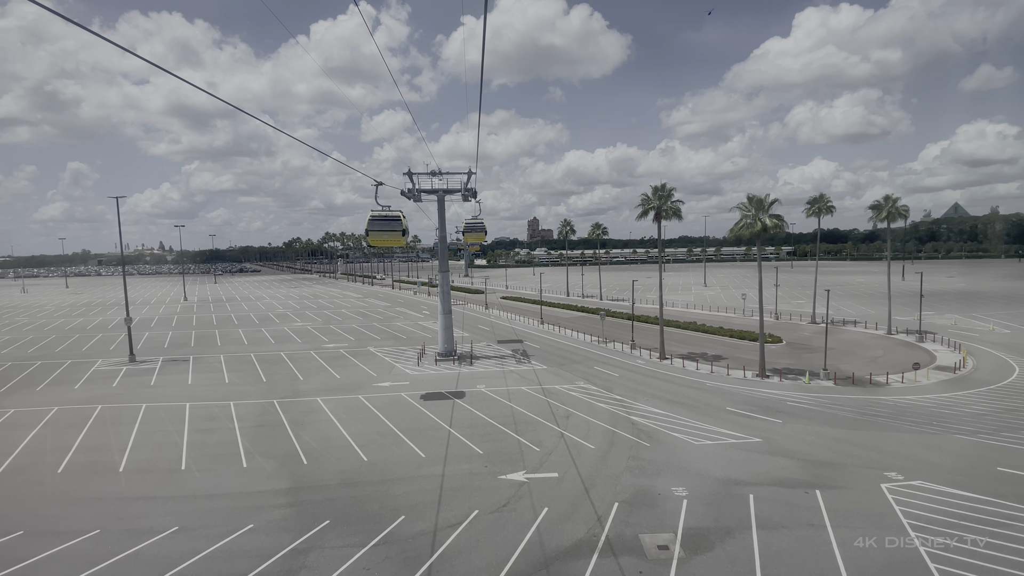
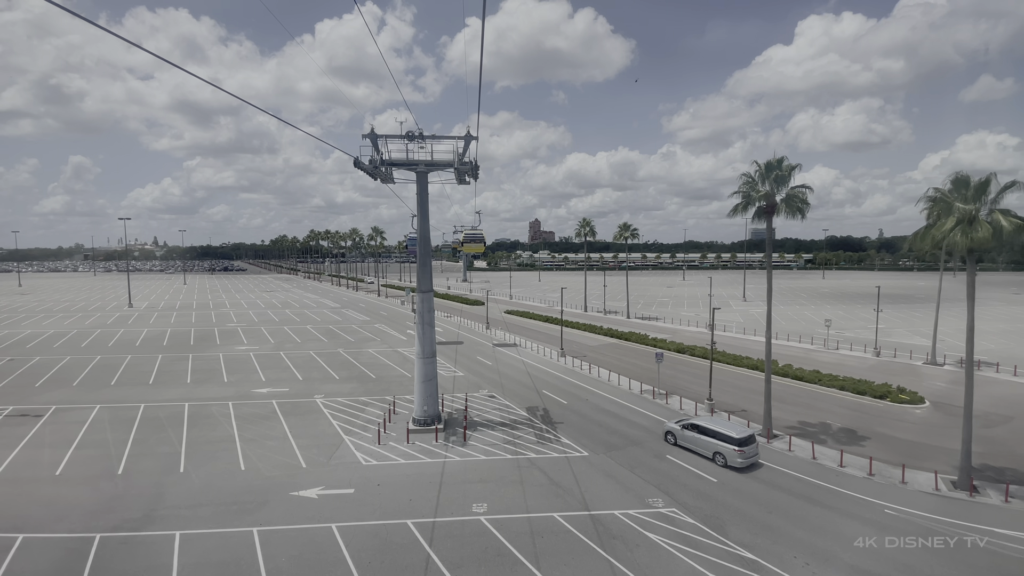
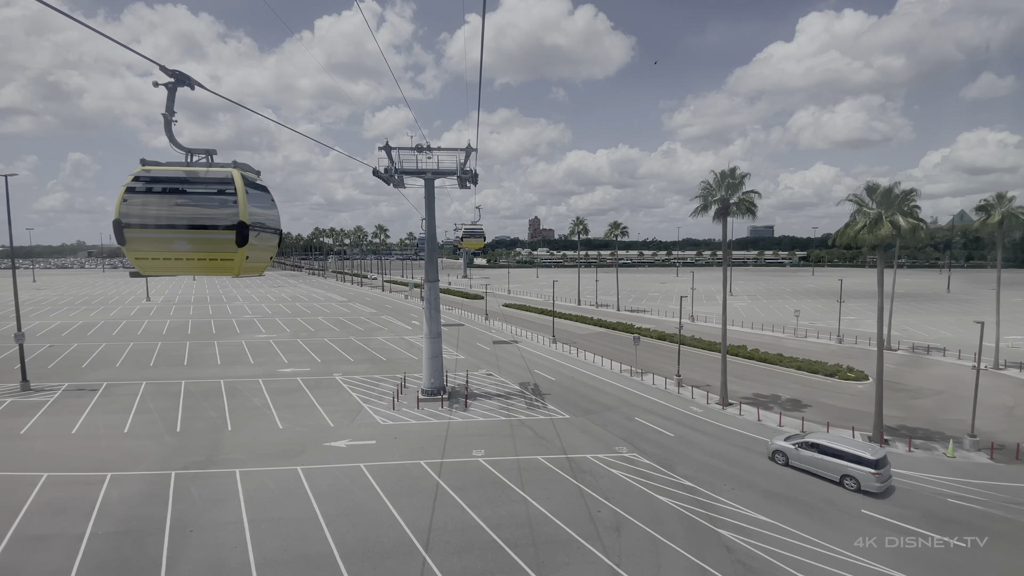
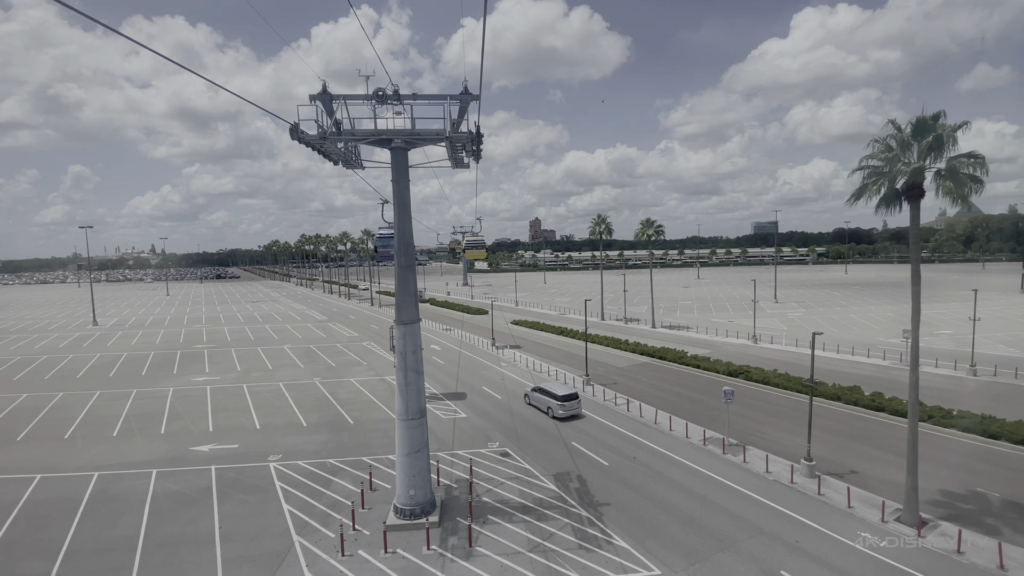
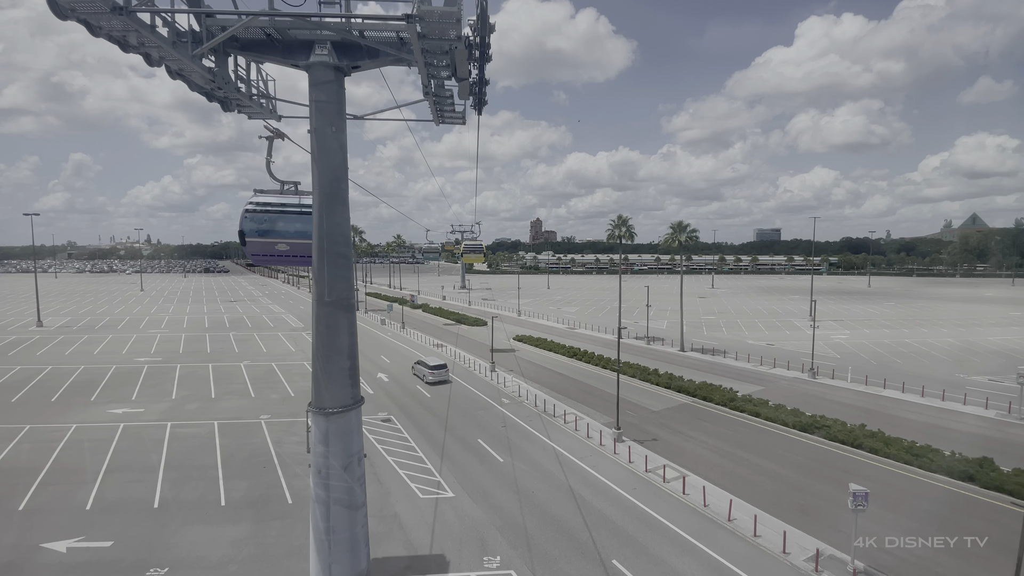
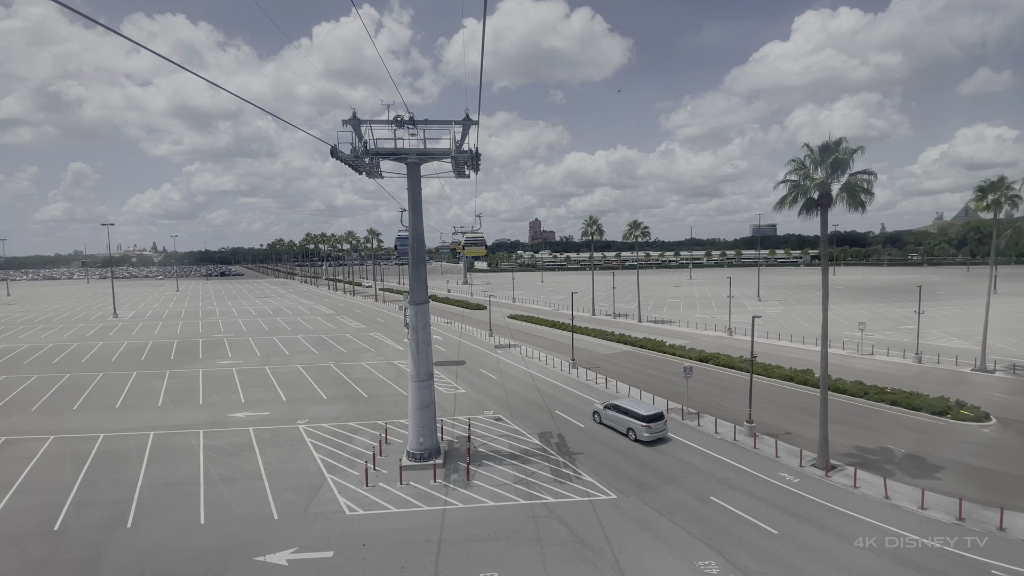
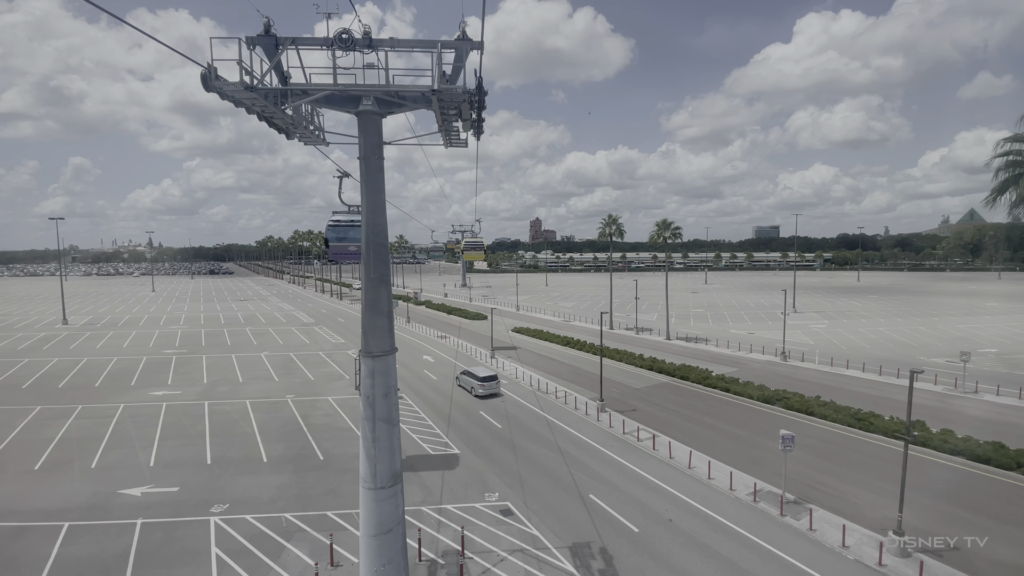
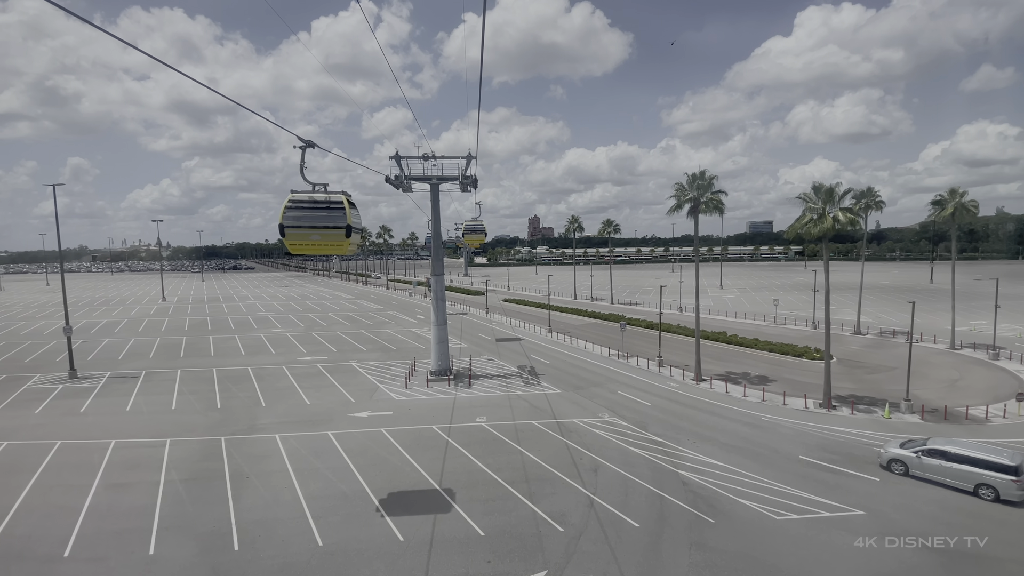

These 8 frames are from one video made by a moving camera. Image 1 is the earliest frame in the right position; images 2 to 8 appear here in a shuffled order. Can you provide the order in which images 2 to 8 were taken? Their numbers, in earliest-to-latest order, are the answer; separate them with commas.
8, 3, 2, 6, 4, 7, 5
